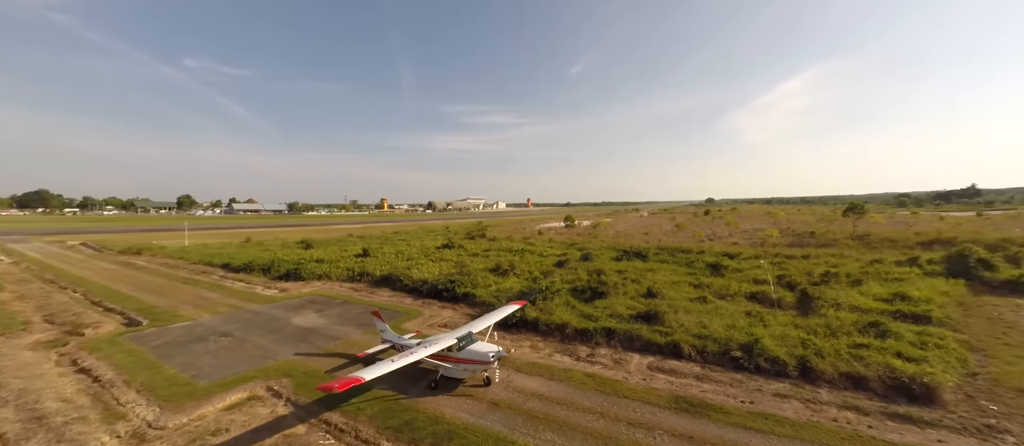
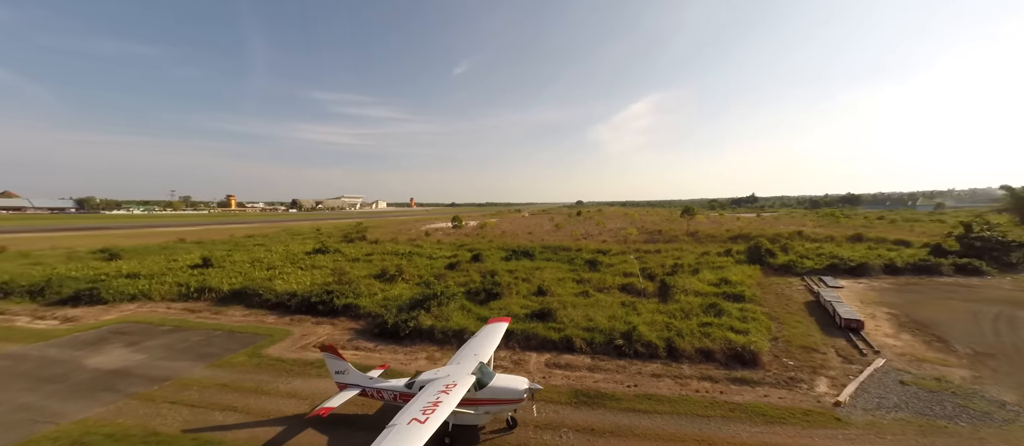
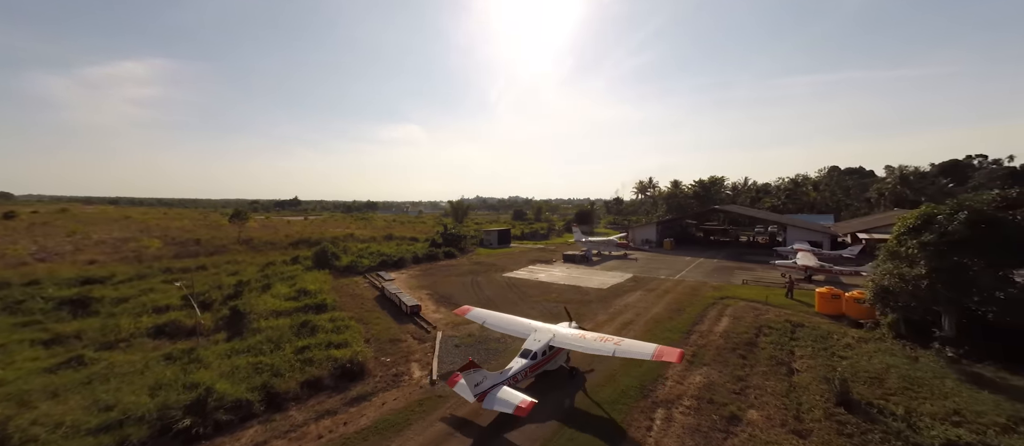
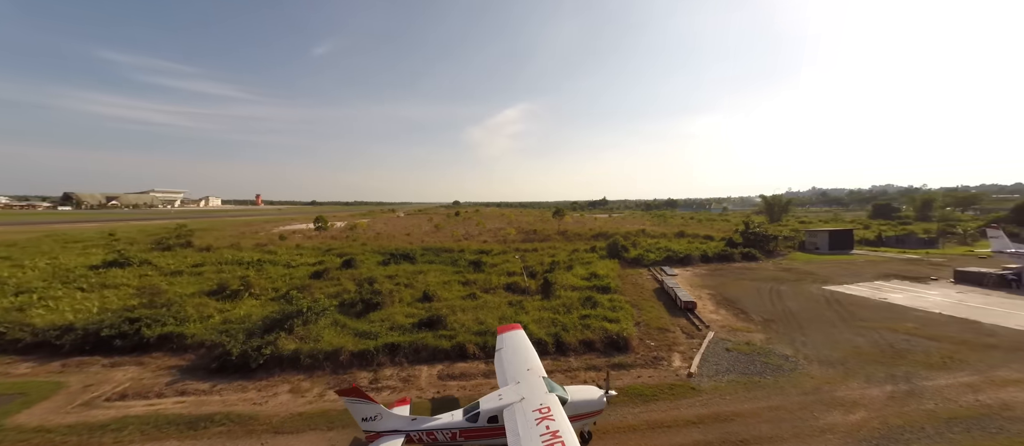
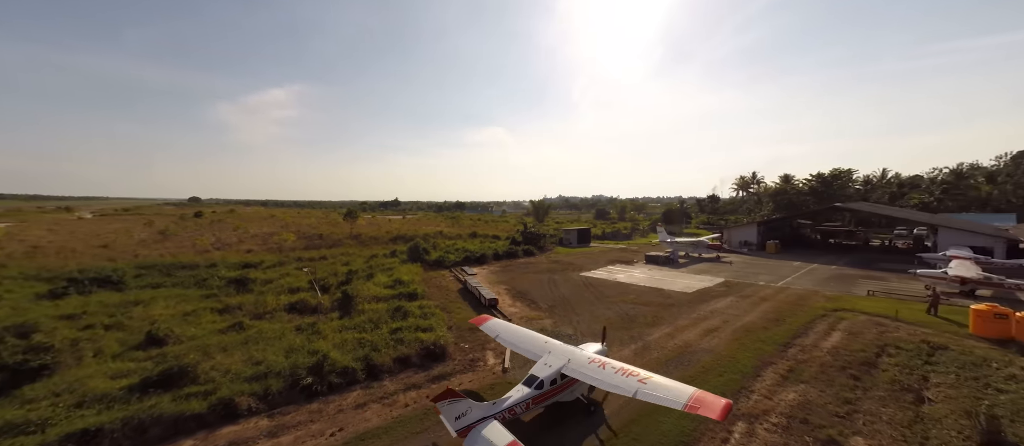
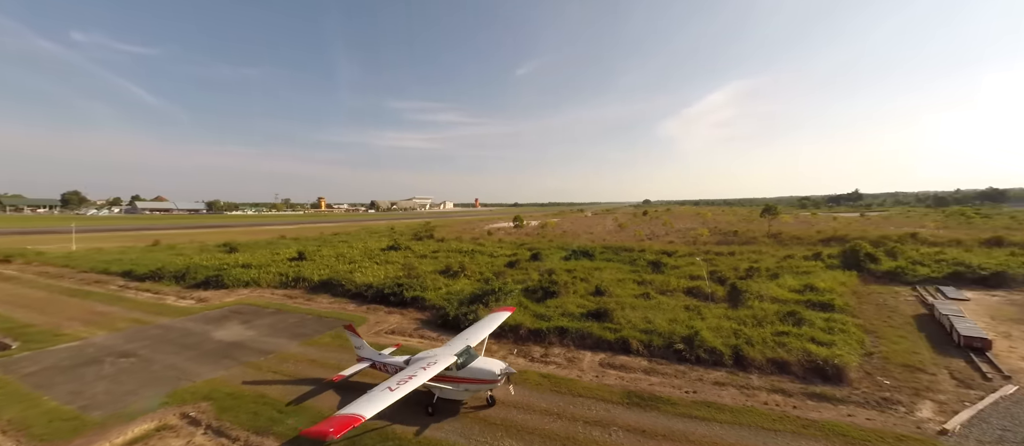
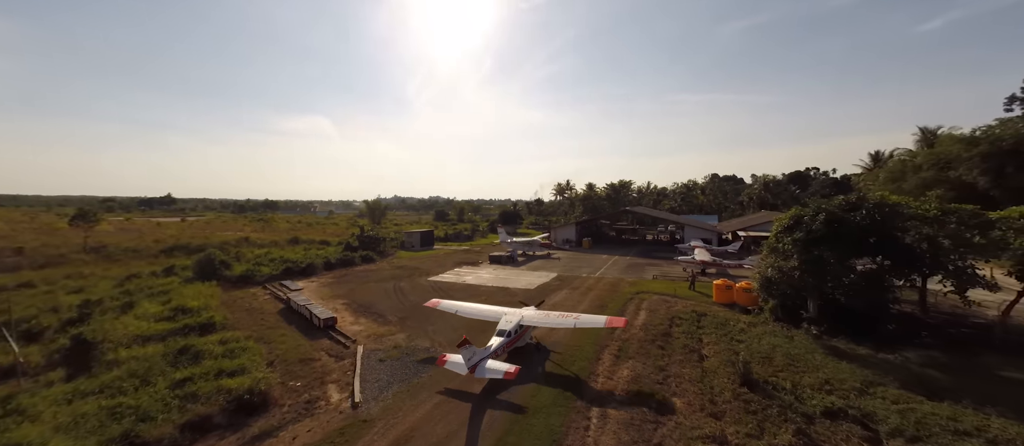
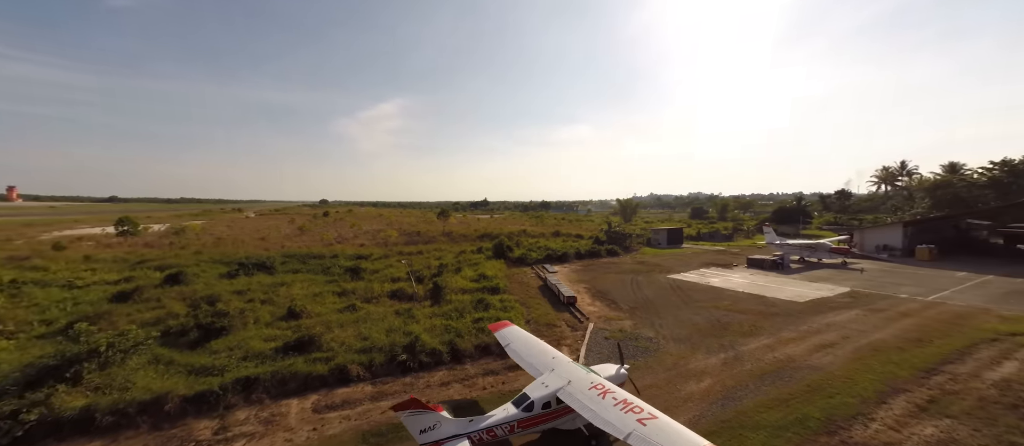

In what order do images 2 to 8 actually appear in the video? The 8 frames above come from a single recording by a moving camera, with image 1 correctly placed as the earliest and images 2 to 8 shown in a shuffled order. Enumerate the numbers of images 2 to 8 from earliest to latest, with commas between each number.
6, 2, 4, 8, 5, 3, 7
